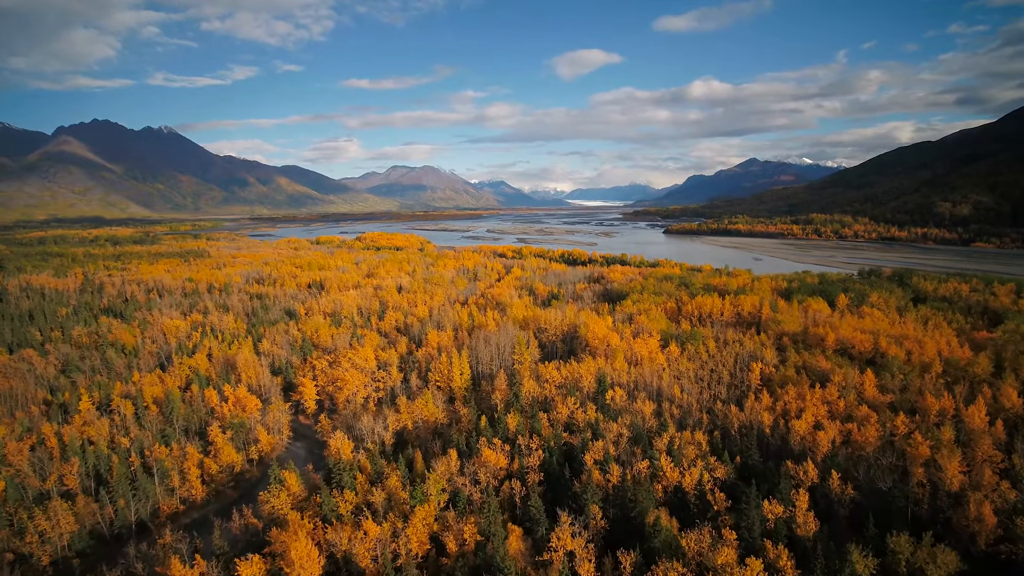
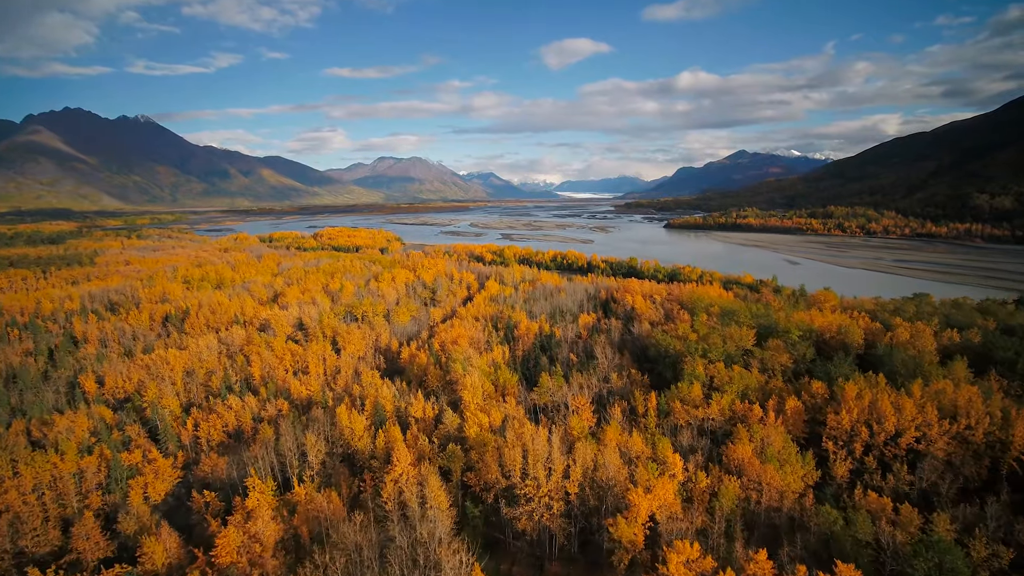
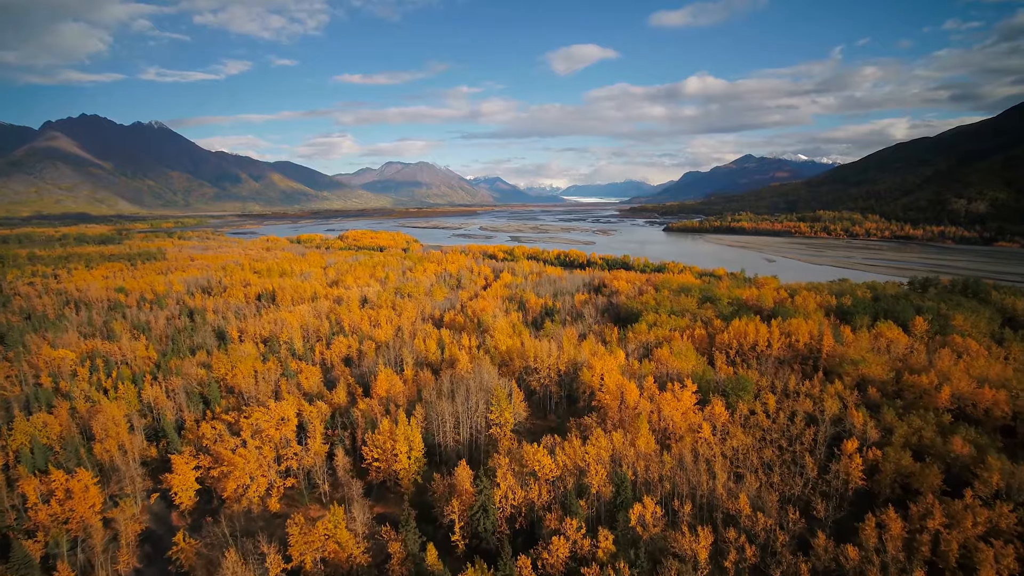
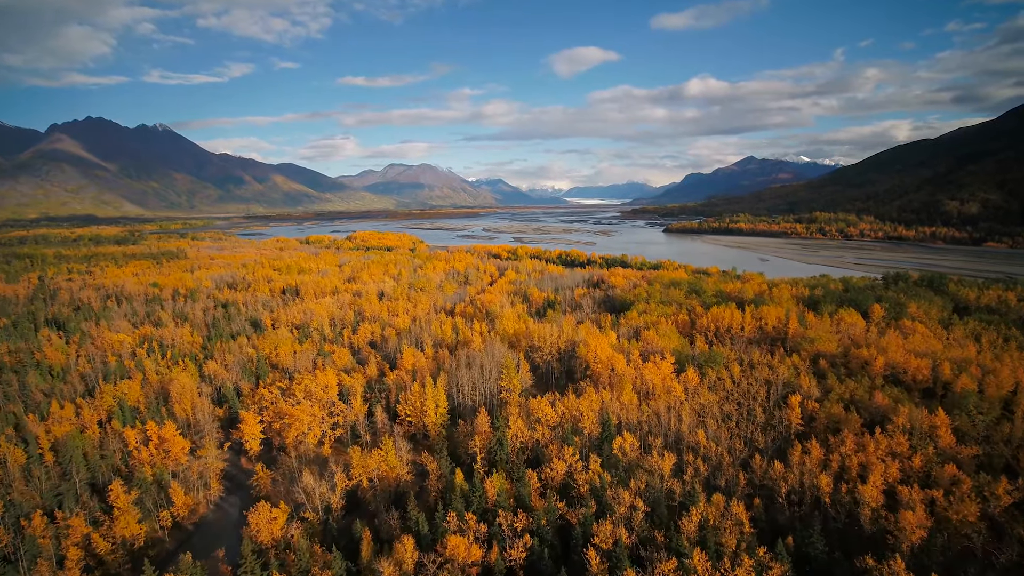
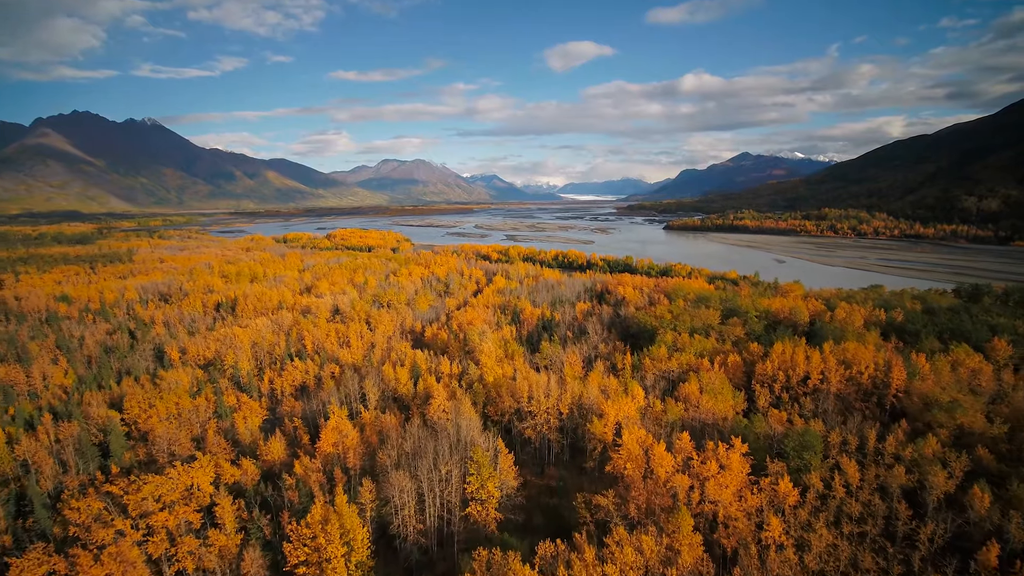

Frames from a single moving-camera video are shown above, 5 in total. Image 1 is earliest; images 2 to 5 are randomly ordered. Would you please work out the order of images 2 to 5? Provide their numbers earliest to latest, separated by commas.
4, 3, 5, 2
